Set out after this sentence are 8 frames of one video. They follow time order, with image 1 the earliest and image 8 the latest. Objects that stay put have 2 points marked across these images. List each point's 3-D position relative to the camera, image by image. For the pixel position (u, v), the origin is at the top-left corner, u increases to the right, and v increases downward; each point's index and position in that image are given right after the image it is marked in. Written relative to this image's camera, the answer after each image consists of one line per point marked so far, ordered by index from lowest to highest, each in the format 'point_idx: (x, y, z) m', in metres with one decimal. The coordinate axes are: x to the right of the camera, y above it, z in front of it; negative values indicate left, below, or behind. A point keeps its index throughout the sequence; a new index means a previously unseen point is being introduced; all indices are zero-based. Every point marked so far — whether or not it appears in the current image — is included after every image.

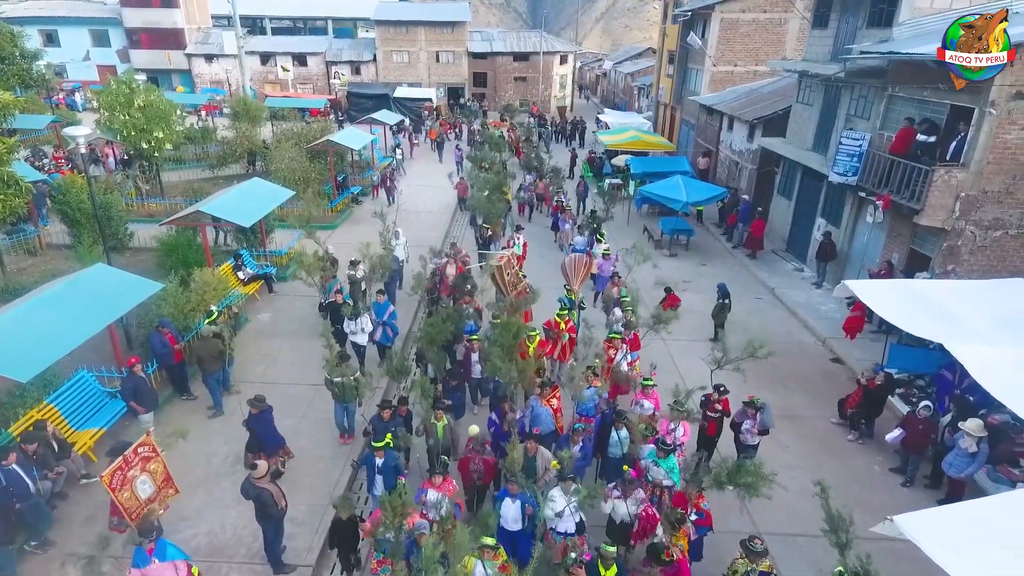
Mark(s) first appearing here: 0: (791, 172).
0: (+7.9, +3.3, +16.7) m
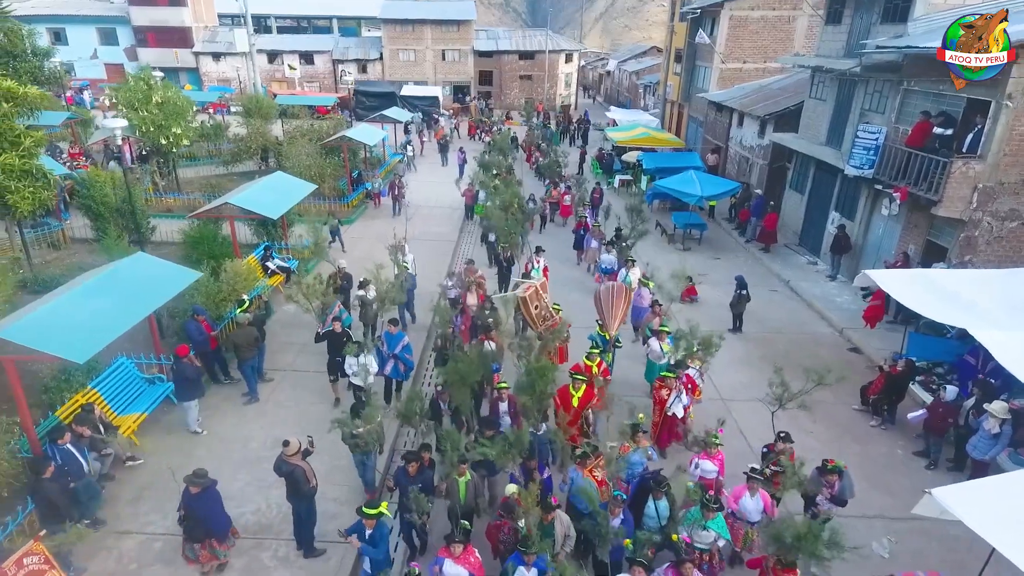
0: (+8.3, +3.5, +16.9) m
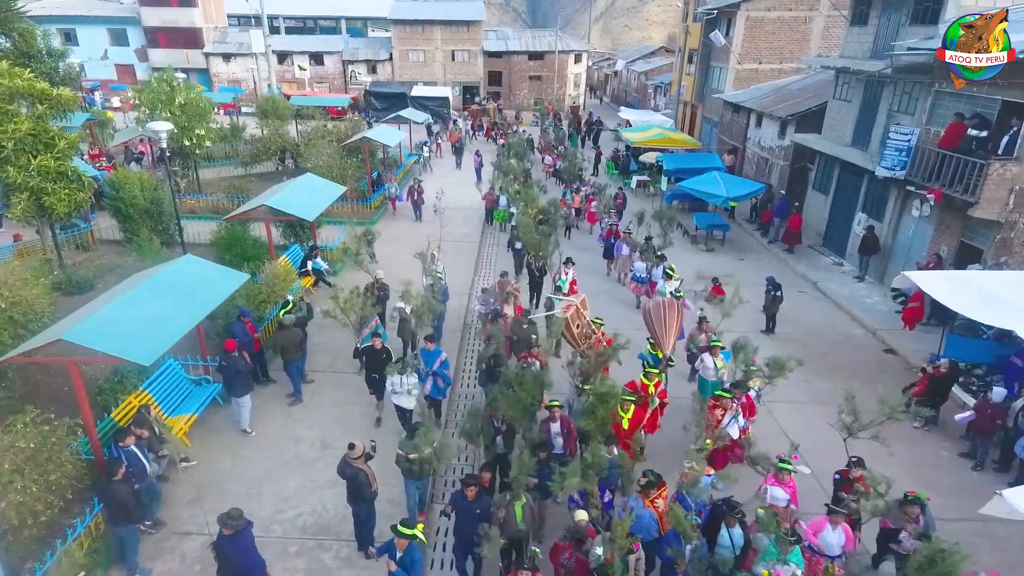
0: (+9.0, +3.4, +16.9) m
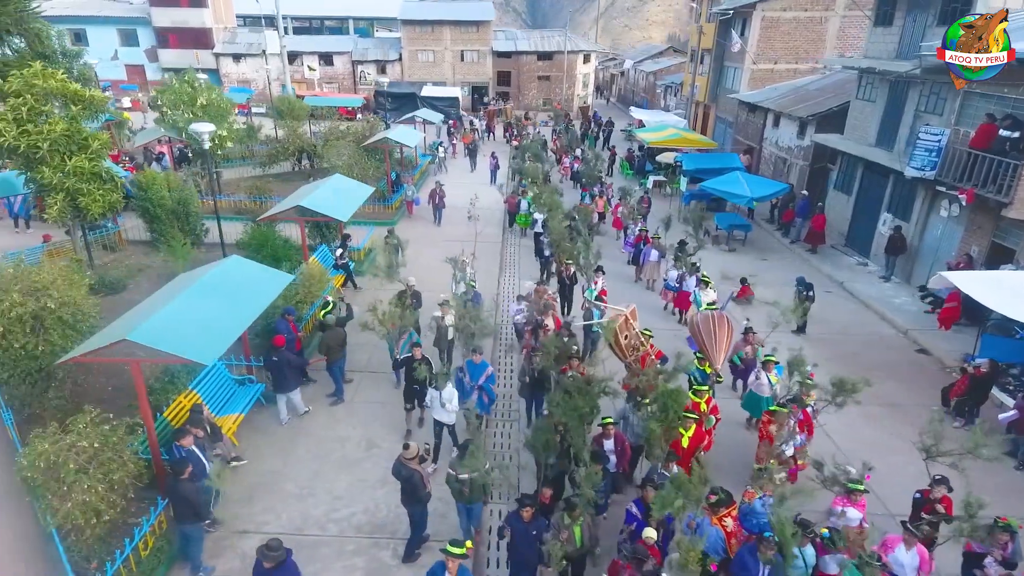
0: (+9.7, +3.4, +17.0) m
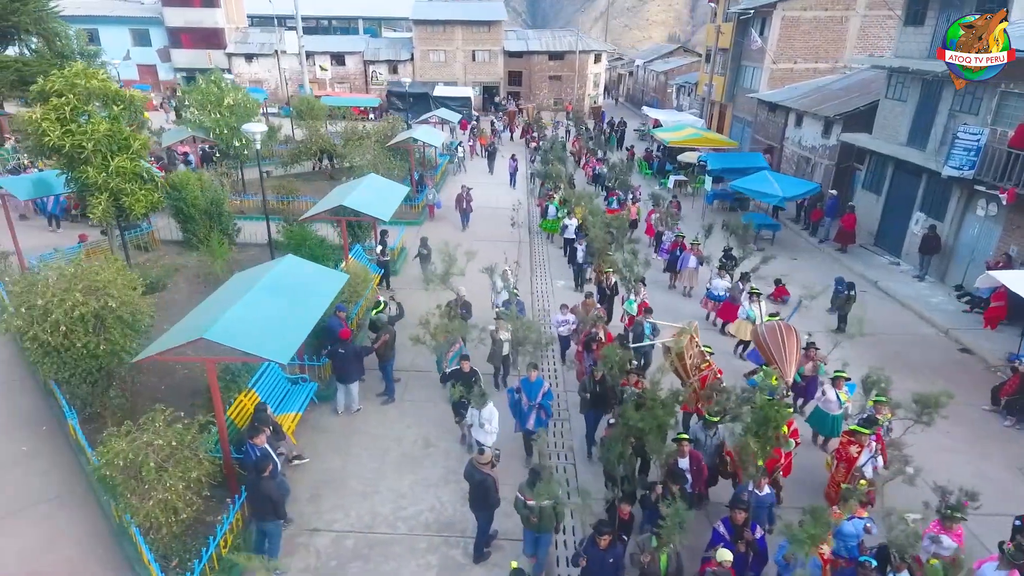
0: (+10.5, +3.4, +17.0) m
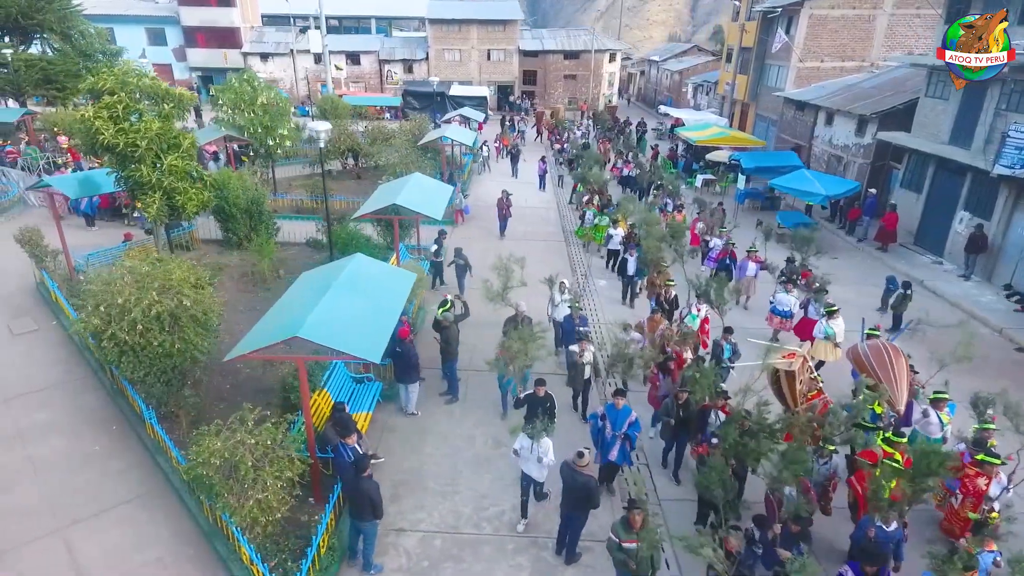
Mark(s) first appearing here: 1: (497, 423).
0: (+11.6, +3.5, +16.9) m
1: (-0.2, -2.1, +9.1) m
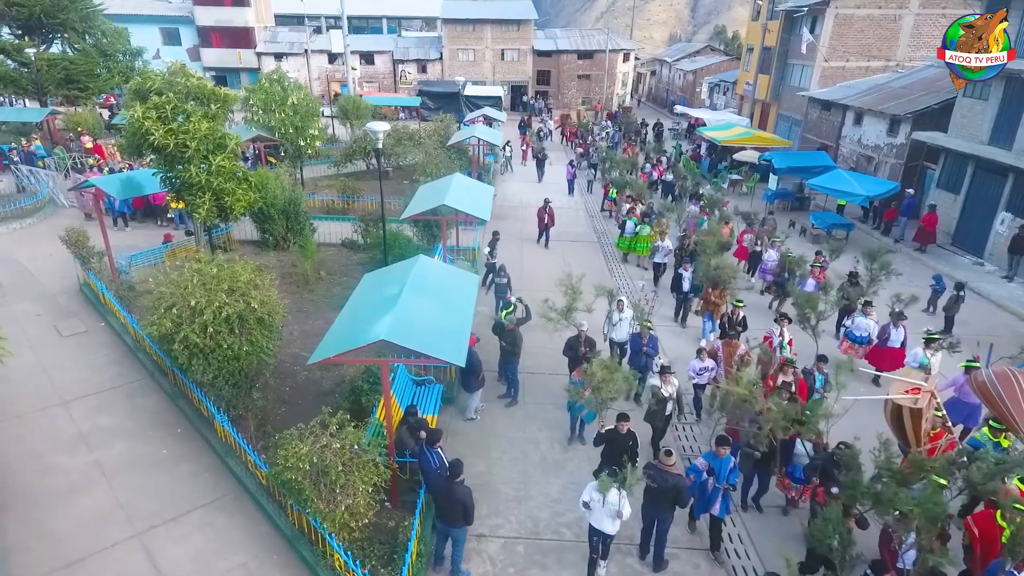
0: (+12.6, +3.4, +16.8) m
1: (+0.7, -2.1, +9.0) m
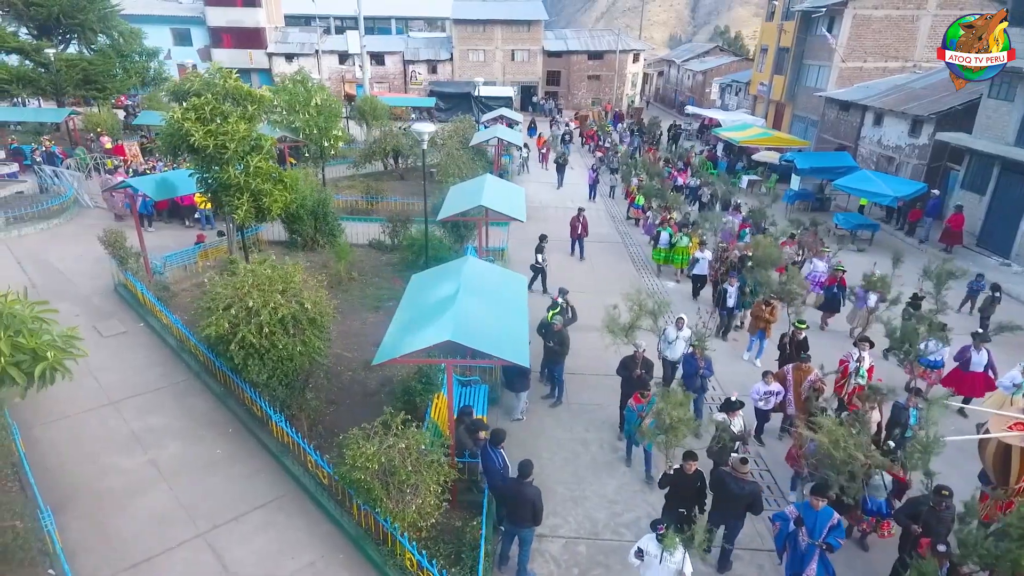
0: (+13.3, +3.4, +16.8) m
1: (+1.5, -2.1, +9.0) m
